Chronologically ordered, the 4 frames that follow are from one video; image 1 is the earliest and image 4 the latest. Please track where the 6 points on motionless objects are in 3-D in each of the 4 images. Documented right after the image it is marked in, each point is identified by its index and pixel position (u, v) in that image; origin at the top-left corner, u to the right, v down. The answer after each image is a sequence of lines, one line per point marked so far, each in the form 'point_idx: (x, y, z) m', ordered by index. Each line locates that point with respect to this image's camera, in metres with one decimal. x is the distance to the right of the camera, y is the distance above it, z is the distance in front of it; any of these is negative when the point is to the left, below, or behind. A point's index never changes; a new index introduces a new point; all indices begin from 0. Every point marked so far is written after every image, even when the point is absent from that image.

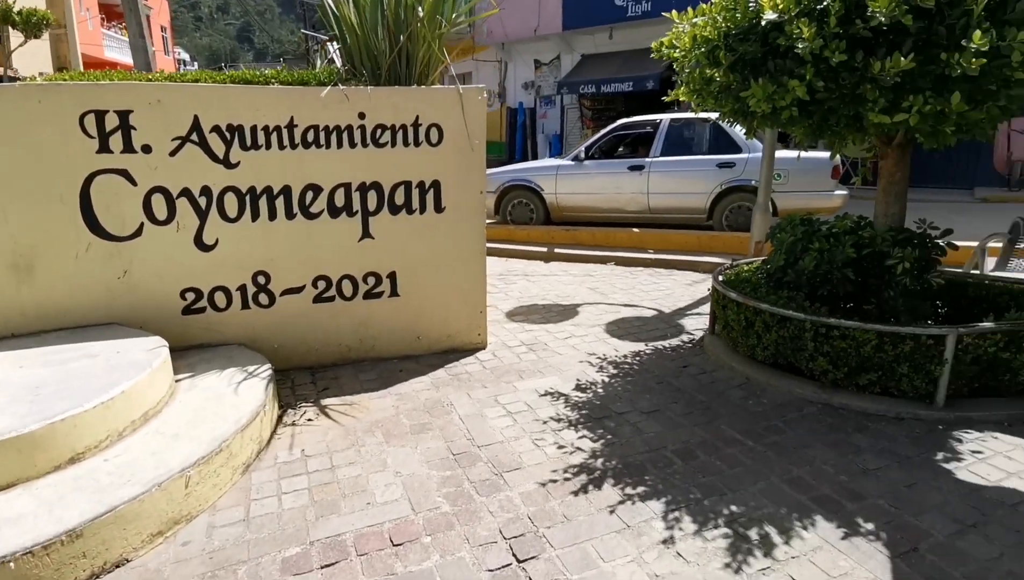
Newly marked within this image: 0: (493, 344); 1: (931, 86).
0: (-0.2, -0.5, +5.2) m
1: (+2.2, +1.1, +3.2) m
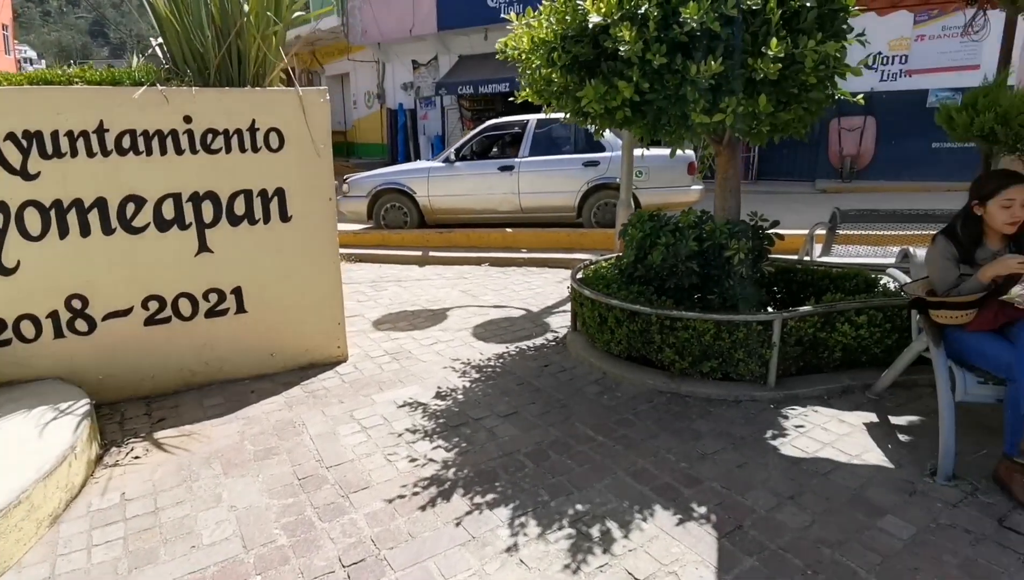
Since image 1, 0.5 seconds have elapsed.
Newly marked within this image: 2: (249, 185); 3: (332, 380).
0: (-1.3, -0.5, +5.0) m
1: (+1.3, +1.1, +3.4) m
2: (-1.9, +0.7, +4.3) m
3: (-1.4, -0.7, +4.6) m
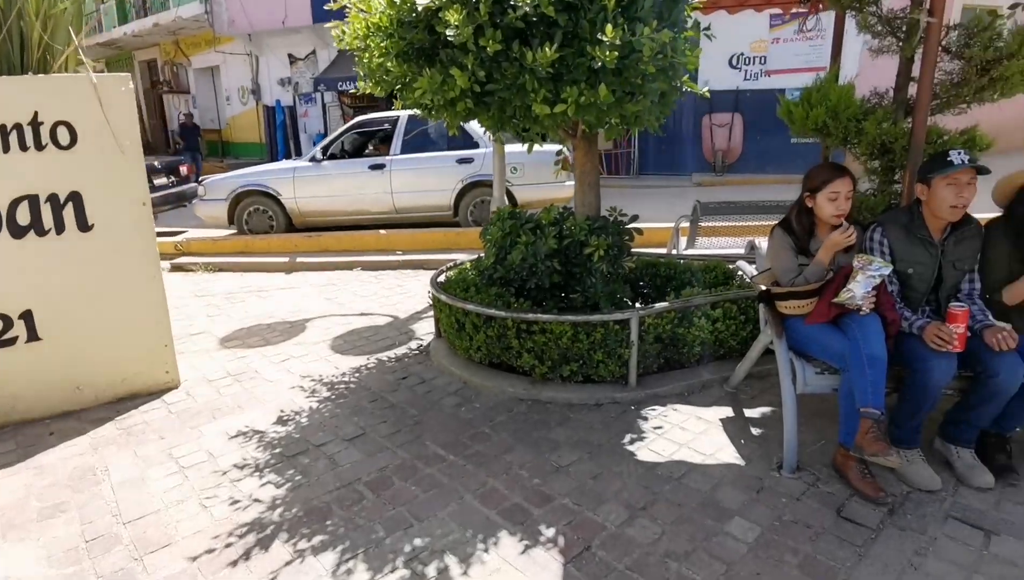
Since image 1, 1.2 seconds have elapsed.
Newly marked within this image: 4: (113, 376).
0: (-2.4, -0.7, +4.4) m
1: (+0.4, +1.1, +3.3) m
2: (-2.9, +0.6, +3.6) m
3: (-2.3, -0.8, +4.0) m
4: (-2.7, -0.6, +4.1) m
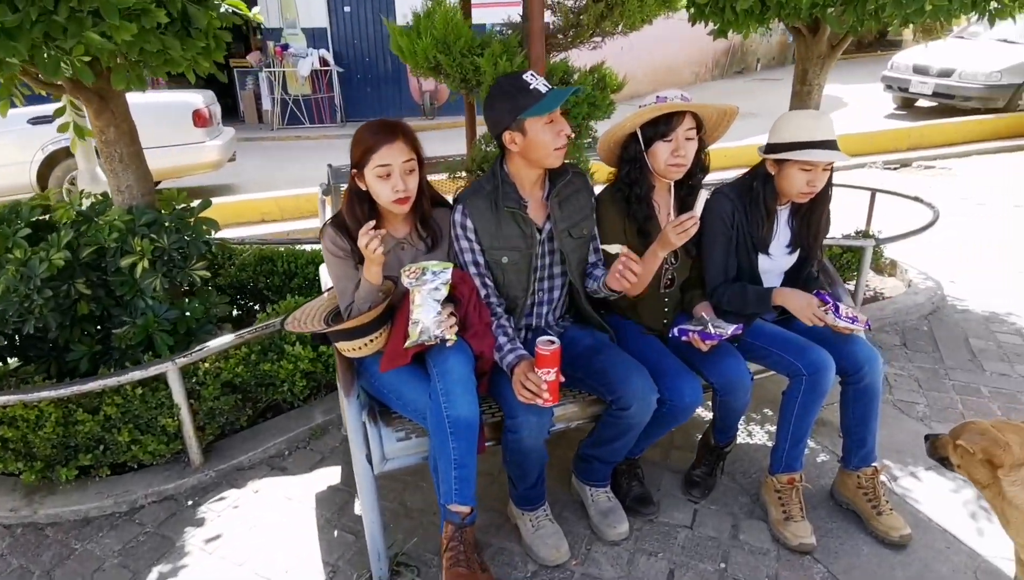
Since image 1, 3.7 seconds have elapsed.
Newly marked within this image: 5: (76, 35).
0: (-4.4, -1.2, +2.0) m
1: (-1.7, +0.9, +1.7) m
2: (-4.8, -0.1, +1.0) m
3: (-4.2, -1.4, +1.6) m
4: (-4.6, -1.2, +1.6) m
5: (-1.5, +0.8, +2.0) m
